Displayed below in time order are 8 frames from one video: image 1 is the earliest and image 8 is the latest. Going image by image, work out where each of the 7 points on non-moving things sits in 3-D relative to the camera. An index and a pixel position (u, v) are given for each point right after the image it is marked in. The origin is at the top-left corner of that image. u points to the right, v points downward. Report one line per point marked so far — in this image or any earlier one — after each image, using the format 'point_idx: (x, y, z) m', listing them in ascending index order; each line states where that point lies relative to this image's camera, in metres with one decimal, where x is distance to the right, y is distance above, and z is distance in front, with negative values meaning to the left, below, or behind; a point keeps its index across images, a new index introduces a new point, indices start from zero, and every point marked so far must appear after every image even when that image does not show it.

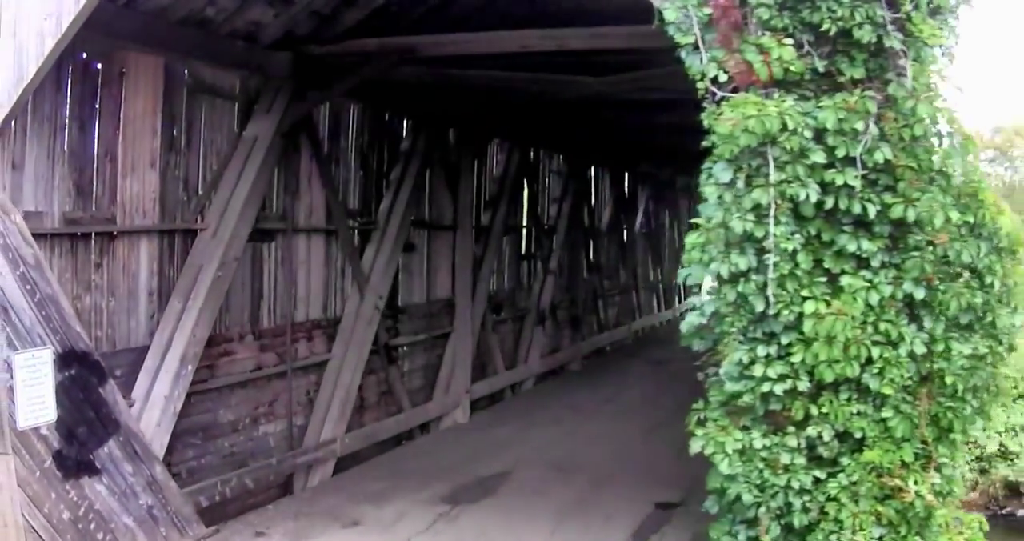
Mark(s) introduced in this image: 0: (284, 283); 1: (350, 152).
0: (-0.8, 0.0, +5.0) m
1: (-0.6, +0.4, +5.6) m
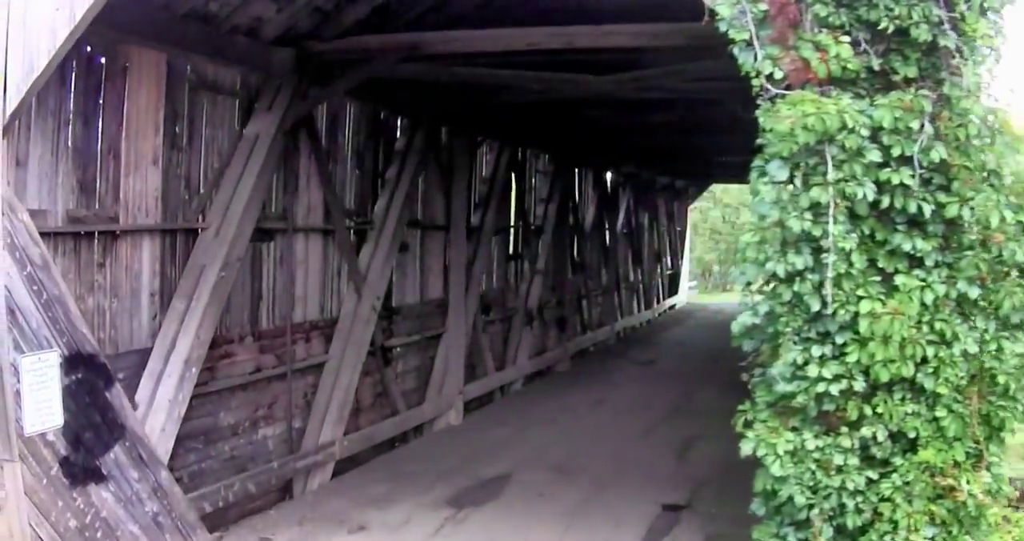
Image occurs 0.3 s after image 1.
0: (-0.8, 0.0, +4.9) m
1: (-0.6, +0.4, +5.5) m
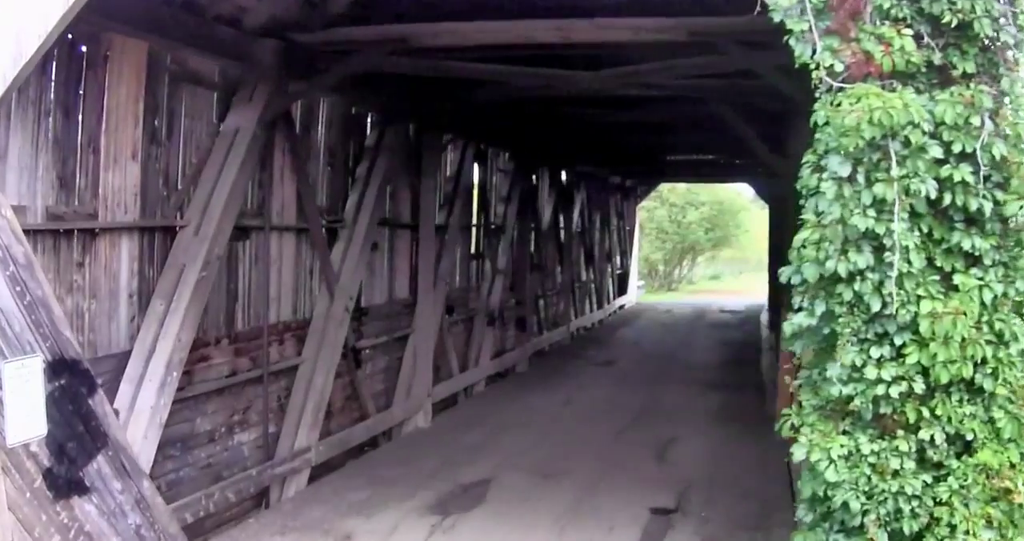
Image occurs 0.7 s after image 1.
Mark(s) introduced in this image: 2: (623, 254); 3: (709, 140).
0: (-0.8, 0.0, +4.7) m
1: (-0.7, +0.4, +5.3) m
2: (+1.2, +0.2, +15.3) m
3: (+1.2, +0.8, +8.9) m
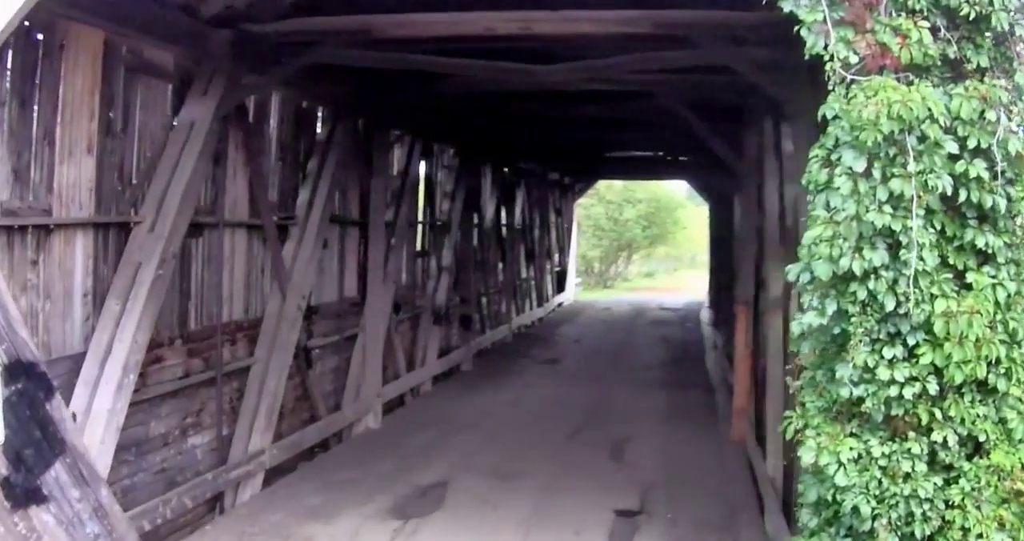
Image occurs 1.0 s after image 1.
0: (-0.9, 0.0, +4.5) m
1: (-0.8, +0.5, +5.2) m
2: (+0.5, +0.2, +15.2) m
3: (+0.9, +0.8, +8.8) m
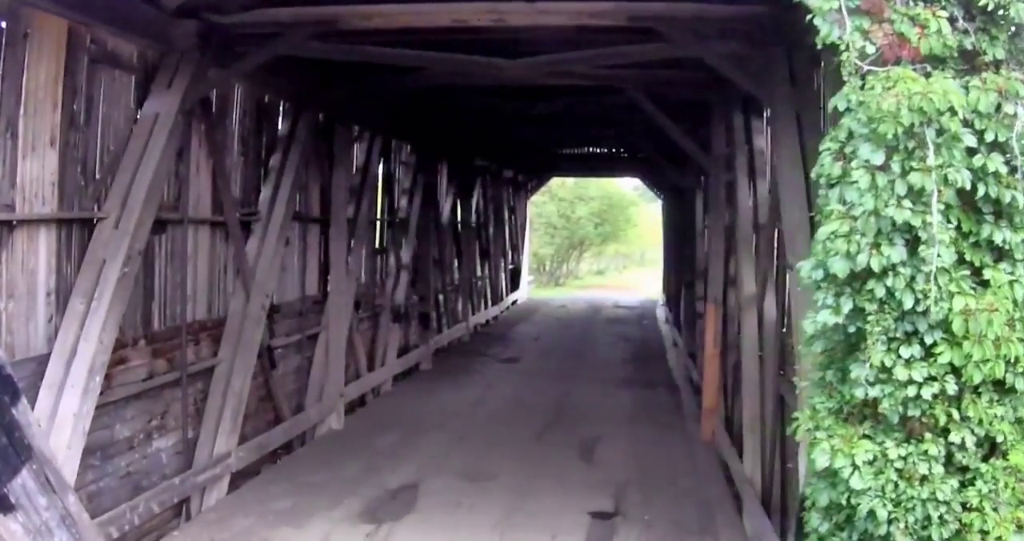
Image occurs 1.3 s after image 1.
0: (-1.0, 0.0, +4.4) m
1: (-0.9, +0.5, +5.0) m
2: (0.0, +0.2, +15.1) m
3: (+0.6, +0.8, +8.7) m
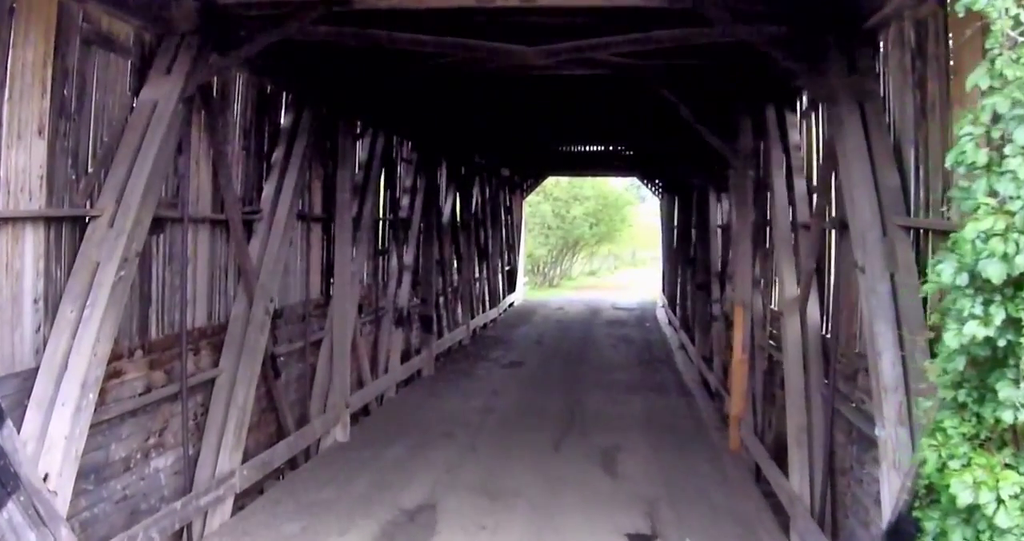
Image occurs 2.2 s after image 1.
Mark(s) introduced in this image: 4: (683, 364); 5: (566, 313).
0: (-0.9, 0.0, +4.0) m
1: (-0.9, +0.4, +4.7) m
2: (0.0, +0.2, +14.8) m
3: (+0.7, +0.8, +8.4) m
4: (+1.0, -0.6, +9.0) m
5: (+0.5, -0.4, +13.7) m
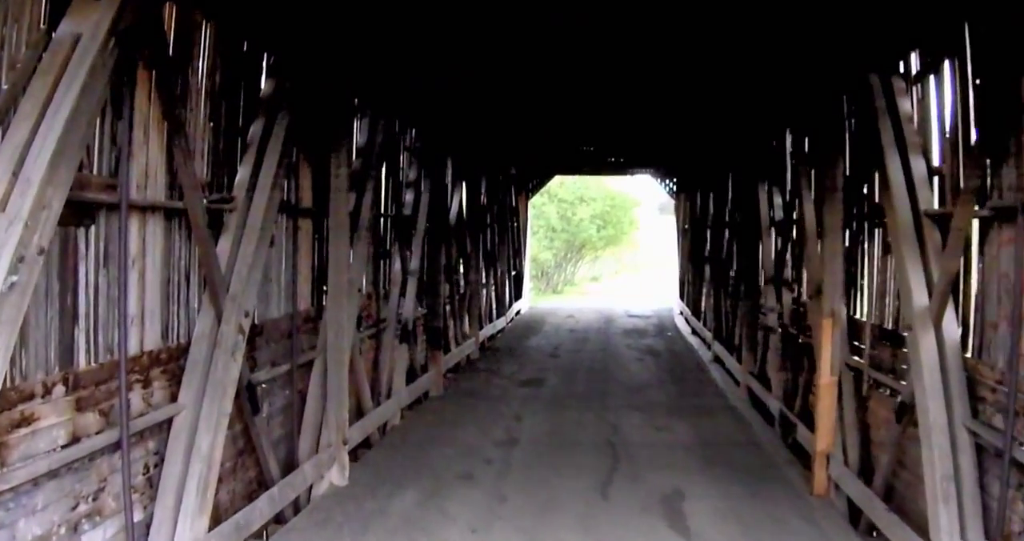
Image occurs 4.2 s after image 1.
0: (-0.8, 0.0, +3.0) m
1: (-0.8, +0.4, +3.6) m
2: (+0.1, +0.2, +13.7) m
3: (+0.7, +0.8, +7.3) m
4: (+1.1, -0.6, +7.9) m
5: (+0.6, -0.4, +12.7) m
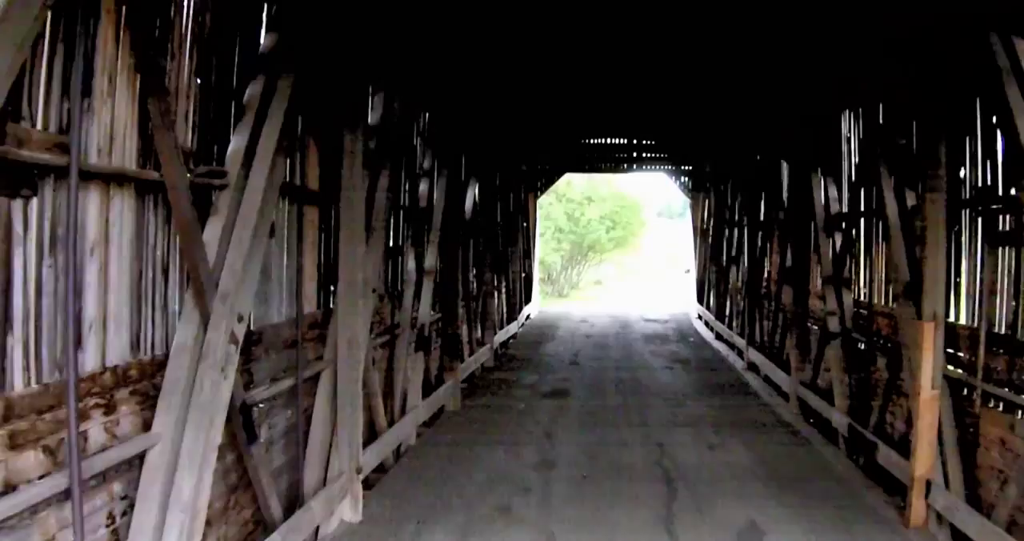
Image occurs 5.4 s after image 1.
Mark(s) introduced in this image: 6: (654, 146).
0: (-0.7, 0.0, +2.2) m
1: (-0.6, +0.4, +2.9) m
2: (+0.1, +0.1, +13.0) m
3: (+0.9, +0.8, +6.6) m
4: (+1.2, -0.6, +7.2) m
5: (+0.7, -0.5, +11.9) m
6: (+1.0, +0.9, +10.7) m
